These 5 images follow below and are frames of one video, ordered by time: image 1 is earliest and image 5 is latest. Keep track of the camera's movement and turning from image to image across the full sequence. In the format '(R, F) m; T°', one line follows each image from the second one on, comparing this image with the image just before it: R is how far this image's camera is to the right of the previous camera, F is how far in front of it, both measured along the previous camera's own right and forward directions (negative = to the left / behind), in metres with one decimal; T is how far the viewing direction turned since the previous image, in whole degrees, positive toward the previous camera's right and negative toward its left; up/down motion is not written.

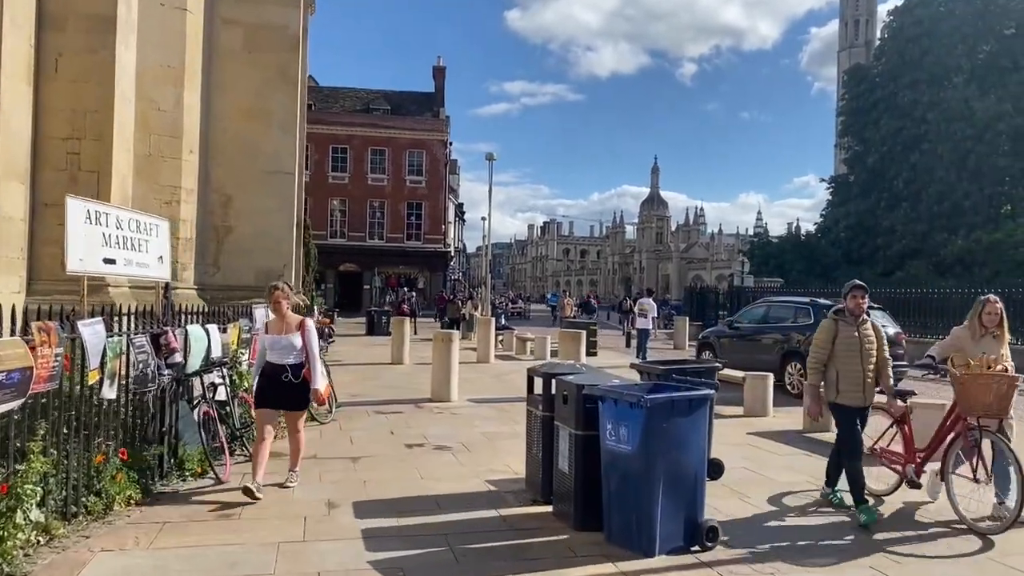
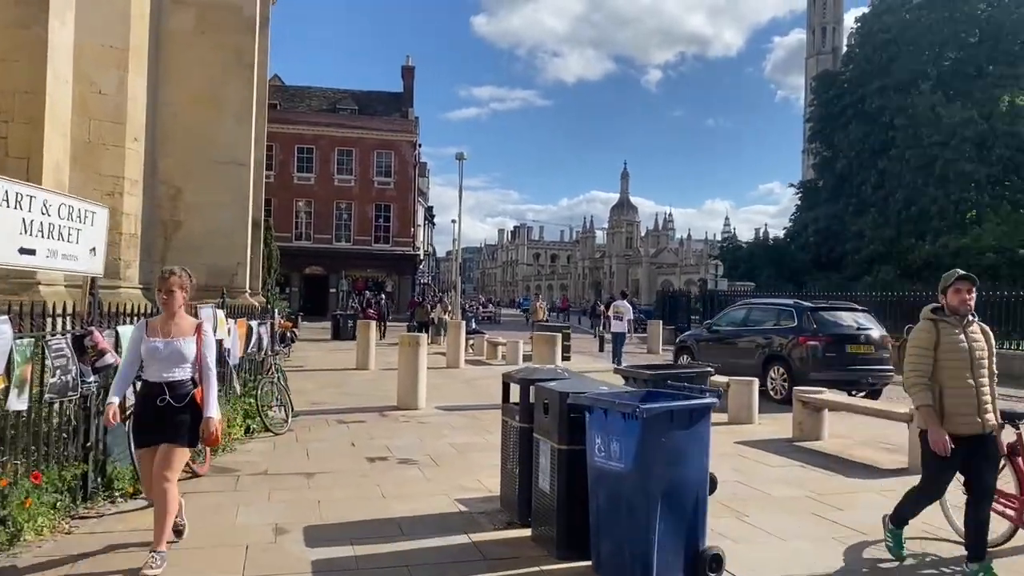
(0.0, +0.8) m; +2°
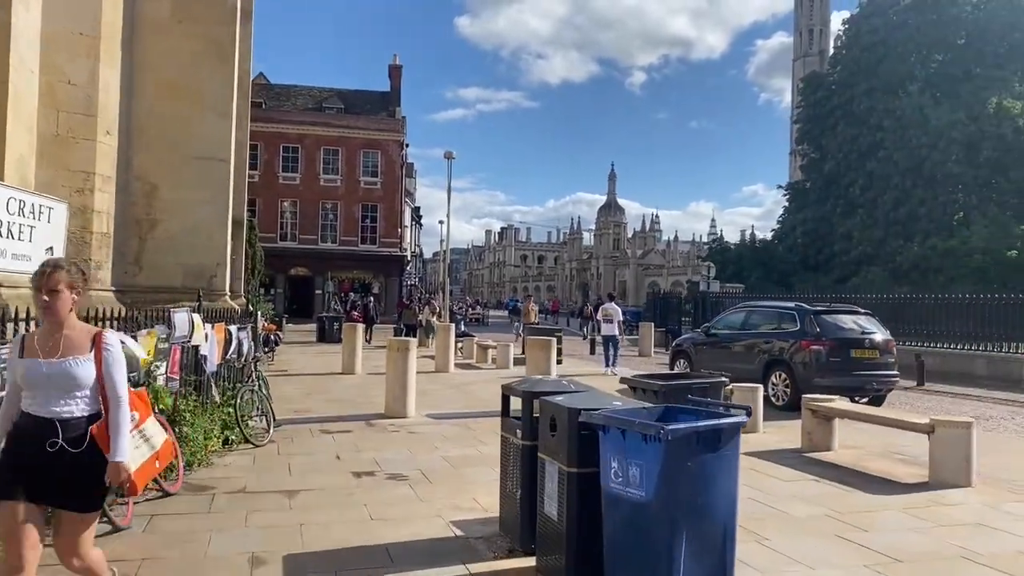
(-0.1, +0.6) m; +1°
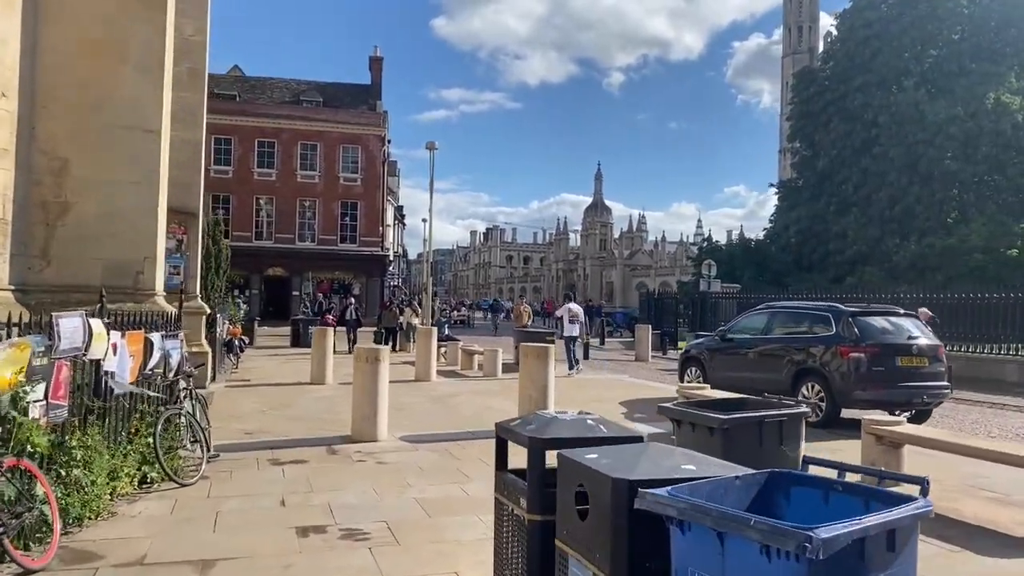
(-0.1, +1.9) m; +1°
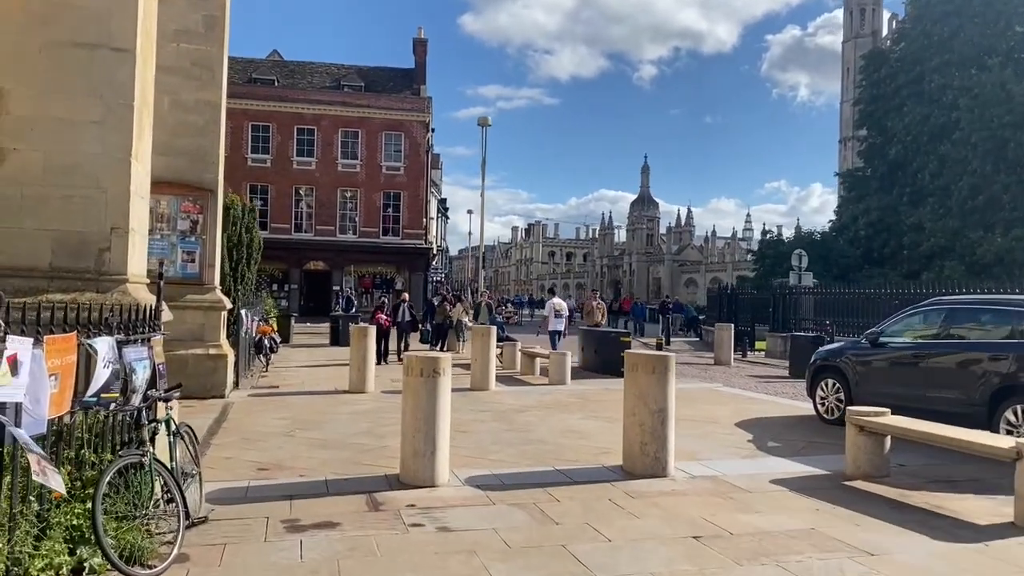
(-0.6, +2.9) m; -3°
